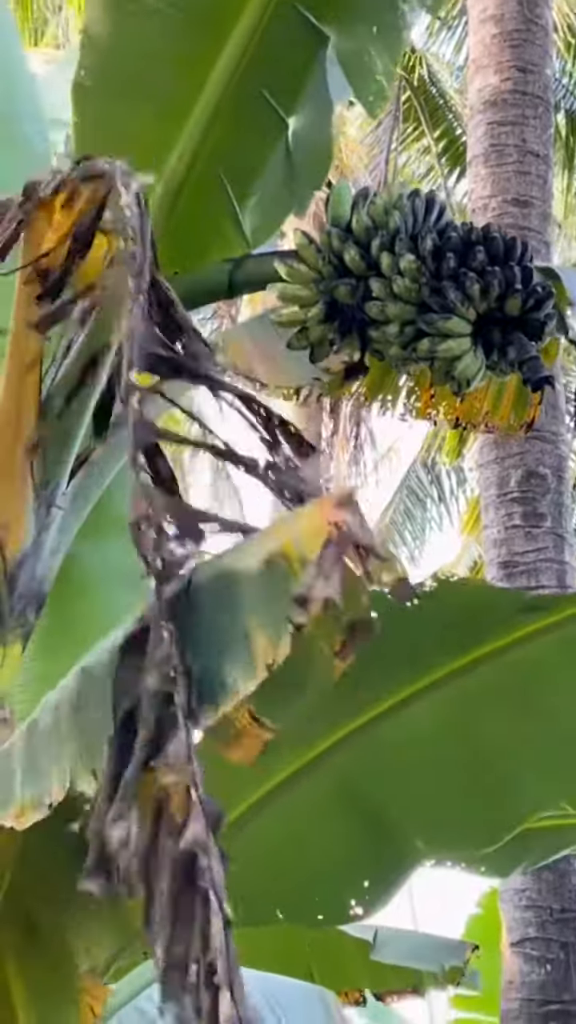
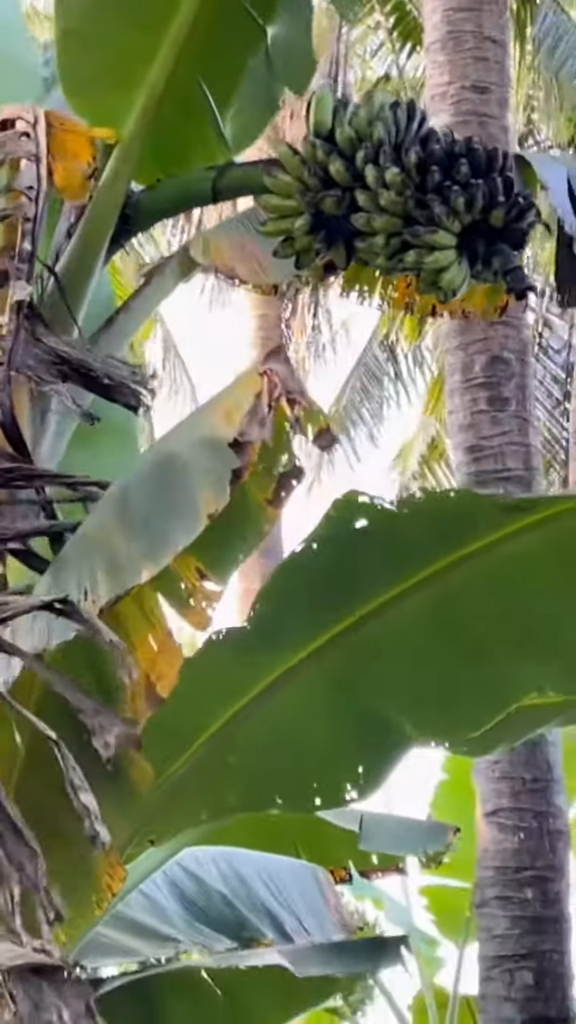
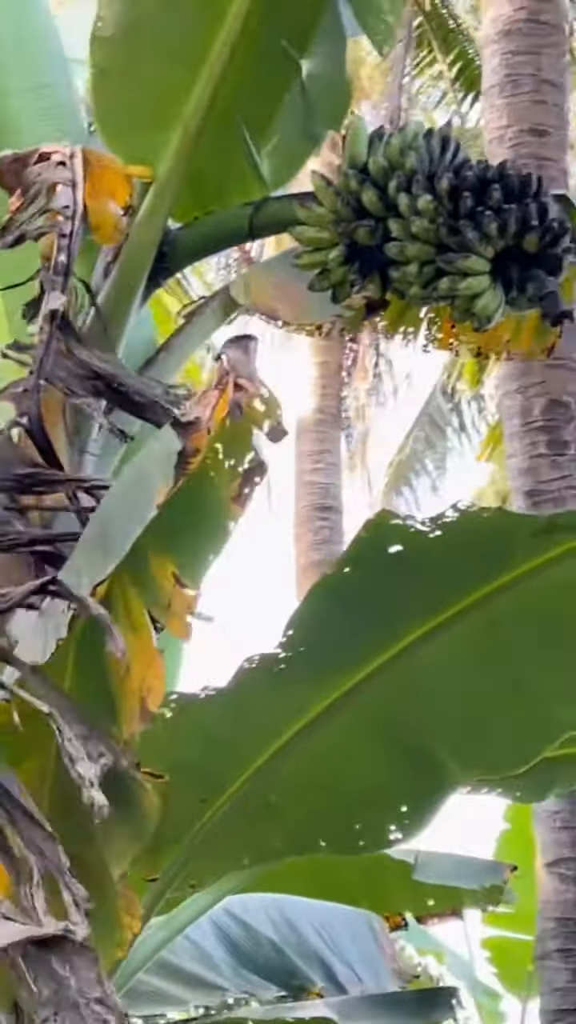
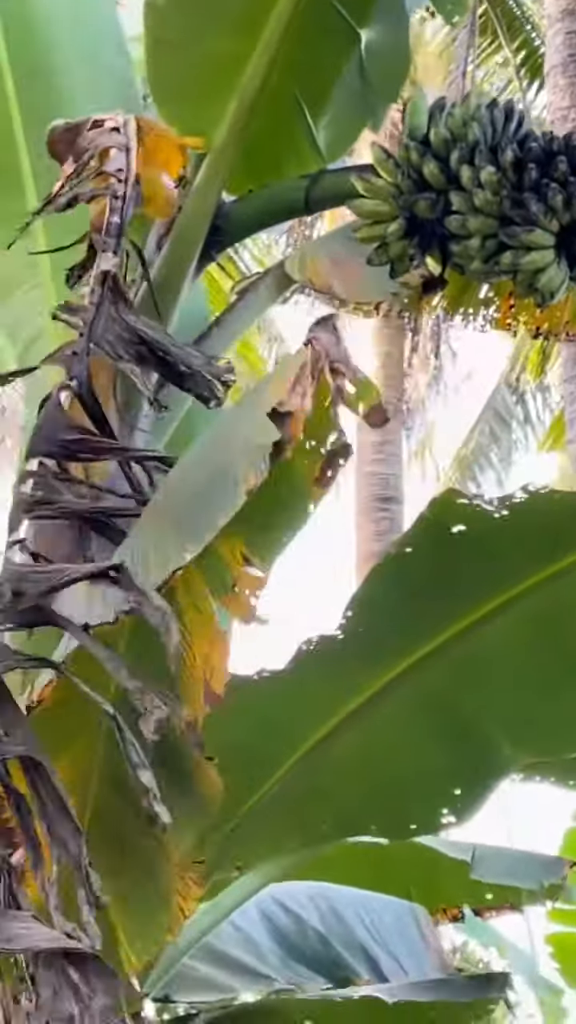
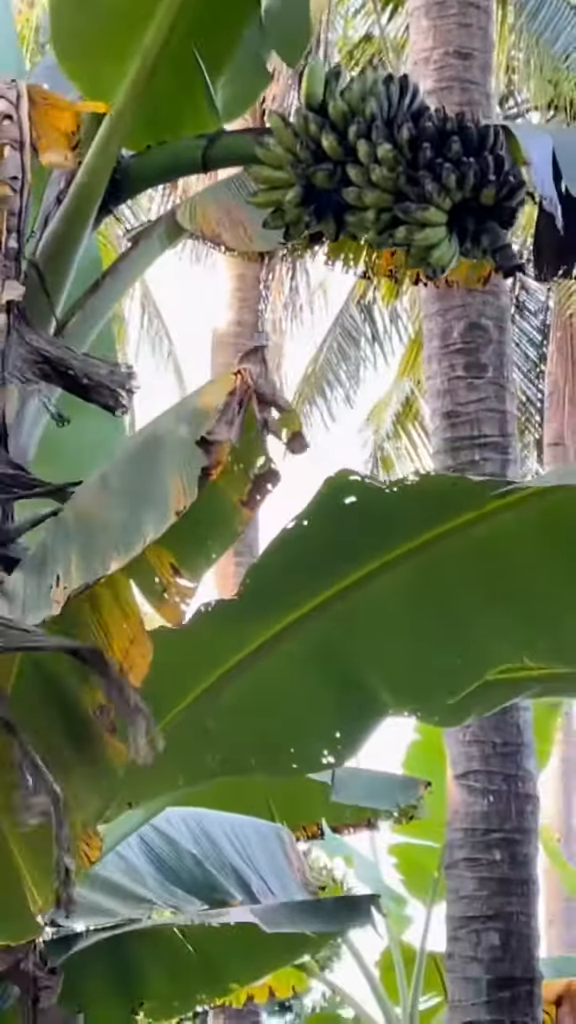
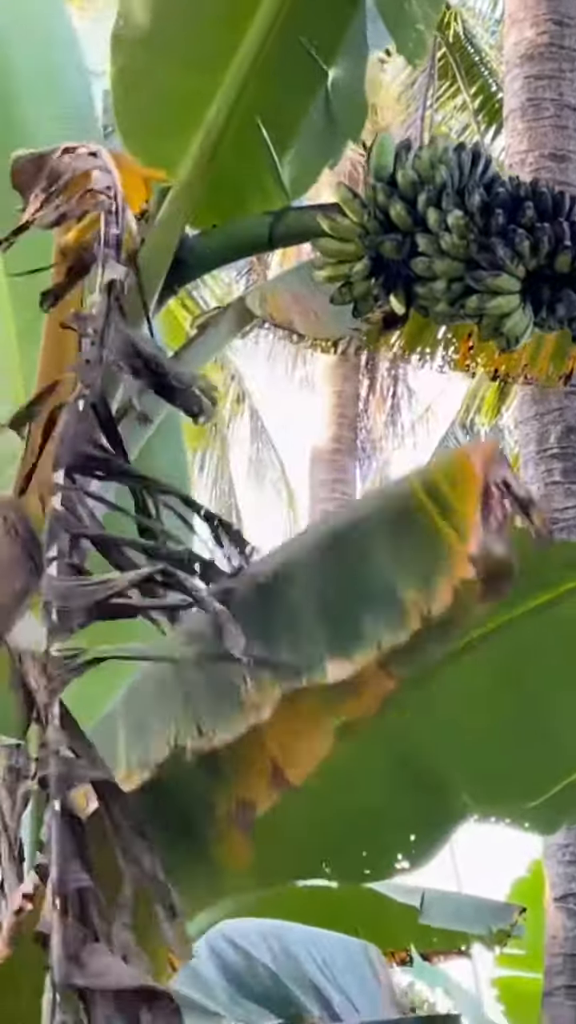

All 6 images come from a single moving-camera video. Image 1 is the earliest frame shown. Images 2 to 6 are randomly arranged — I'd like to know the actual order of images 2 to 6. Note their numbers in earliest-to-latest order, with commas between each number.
6, 4, 3, 2, 5
